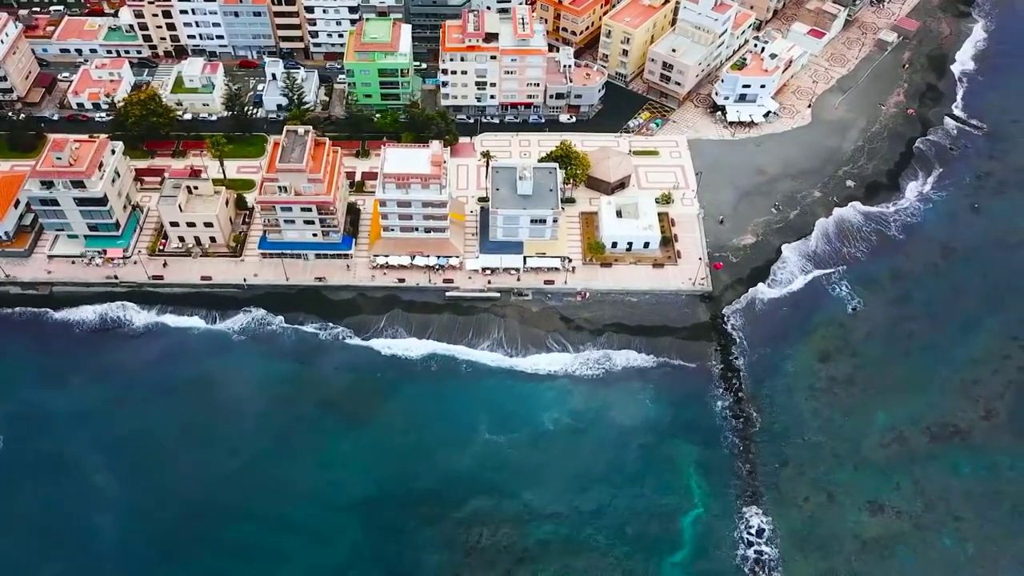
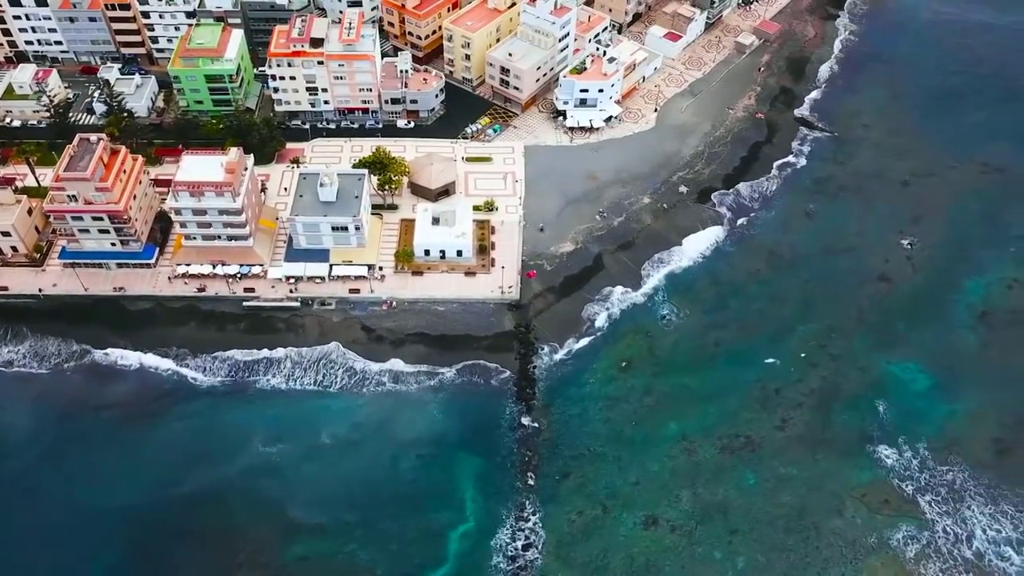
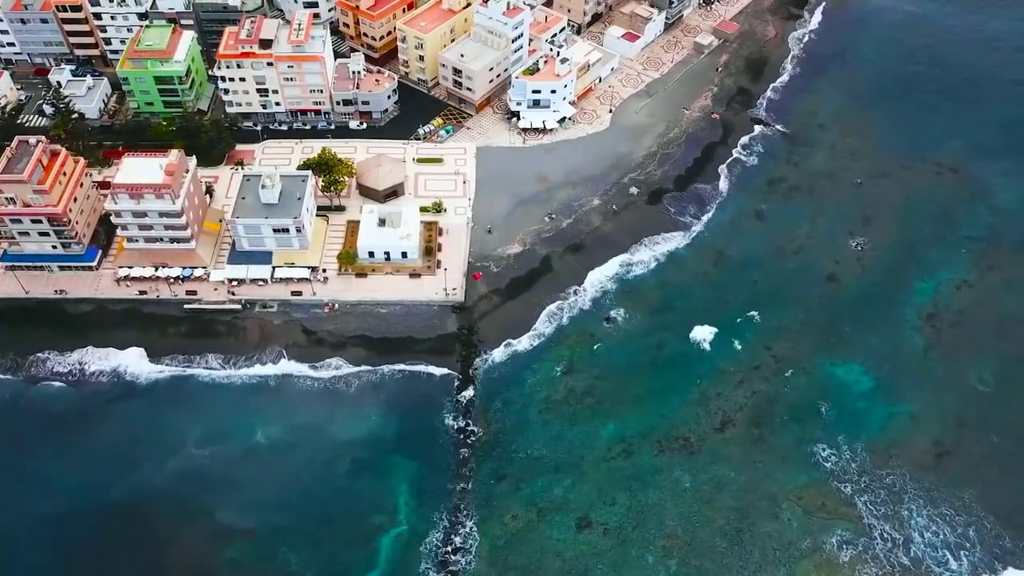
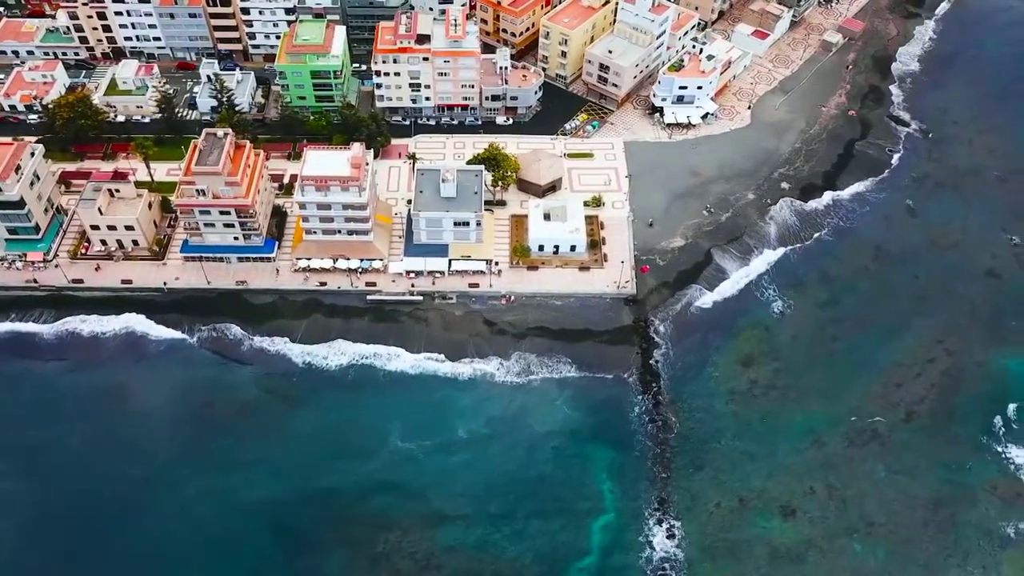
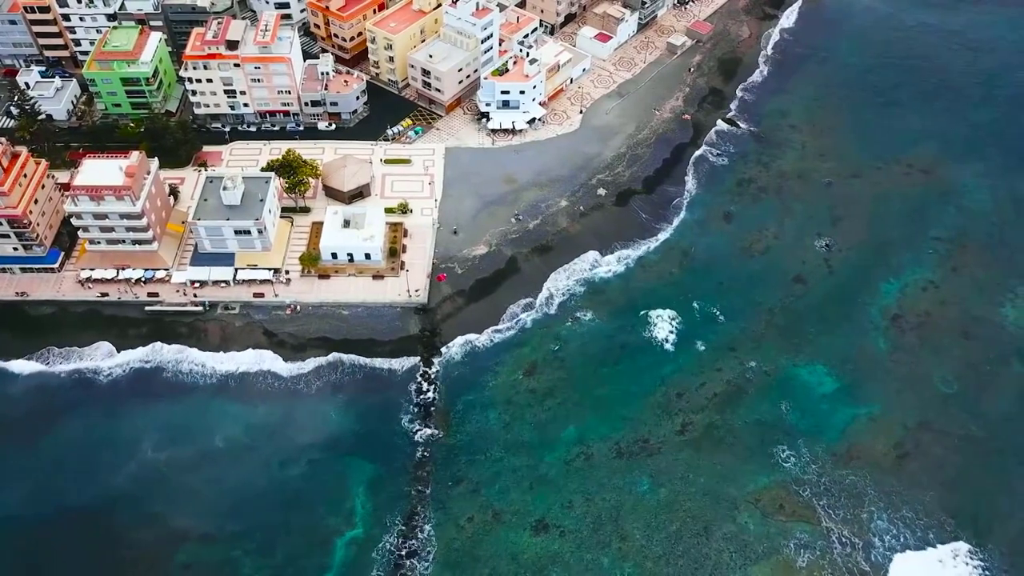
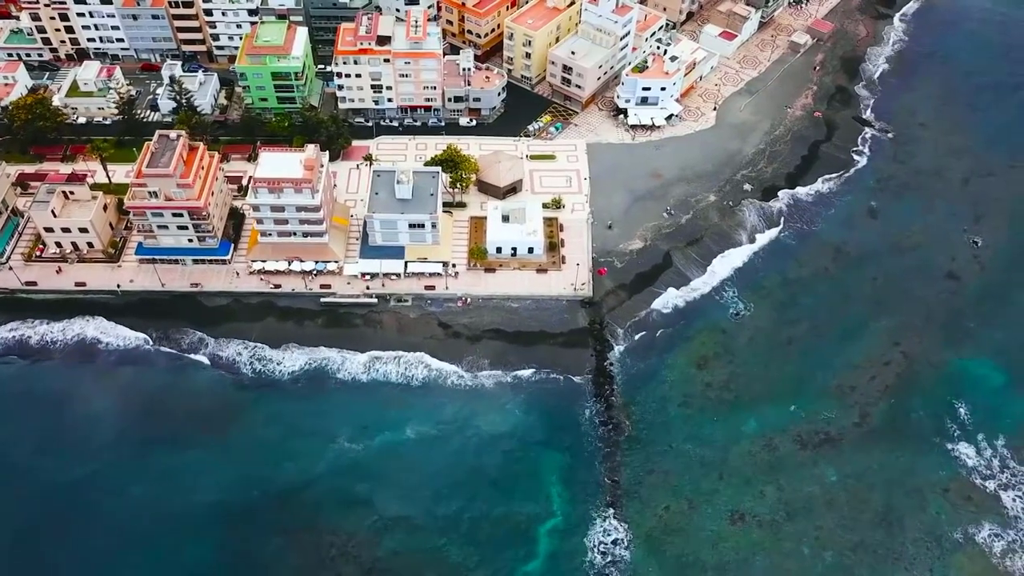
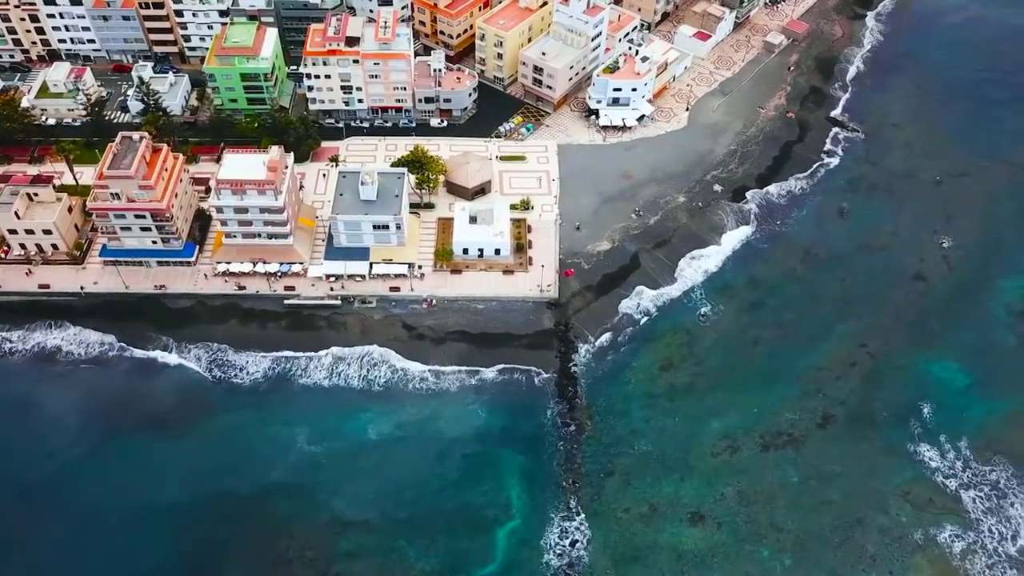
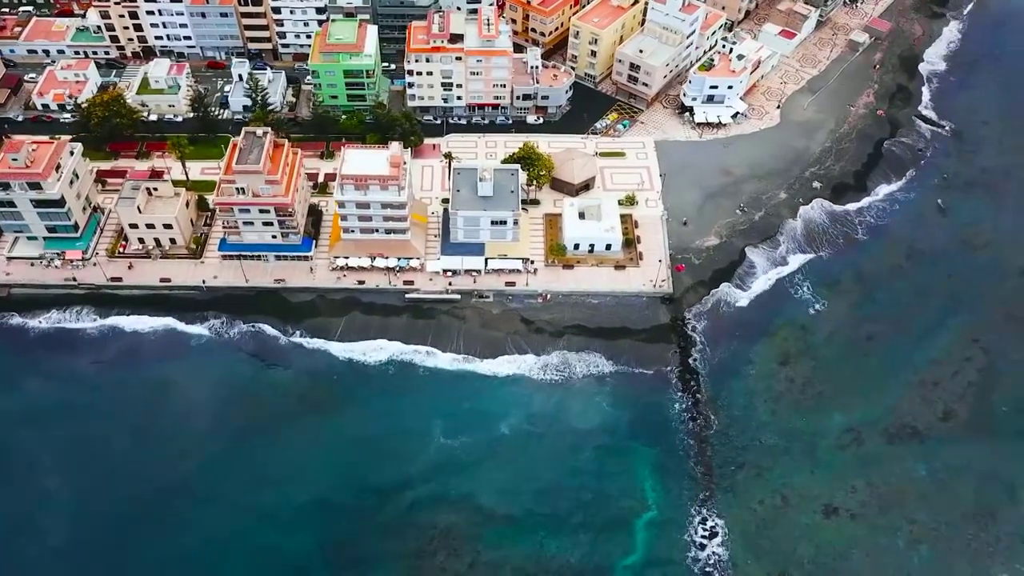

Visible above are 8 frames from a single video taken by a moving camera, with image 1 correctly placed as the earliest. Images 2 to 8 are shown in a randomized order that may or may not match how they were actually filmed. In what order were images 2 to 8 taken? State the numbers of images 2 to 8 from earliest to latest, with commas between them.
8, 4, 6, 7, 2, 3, 5
